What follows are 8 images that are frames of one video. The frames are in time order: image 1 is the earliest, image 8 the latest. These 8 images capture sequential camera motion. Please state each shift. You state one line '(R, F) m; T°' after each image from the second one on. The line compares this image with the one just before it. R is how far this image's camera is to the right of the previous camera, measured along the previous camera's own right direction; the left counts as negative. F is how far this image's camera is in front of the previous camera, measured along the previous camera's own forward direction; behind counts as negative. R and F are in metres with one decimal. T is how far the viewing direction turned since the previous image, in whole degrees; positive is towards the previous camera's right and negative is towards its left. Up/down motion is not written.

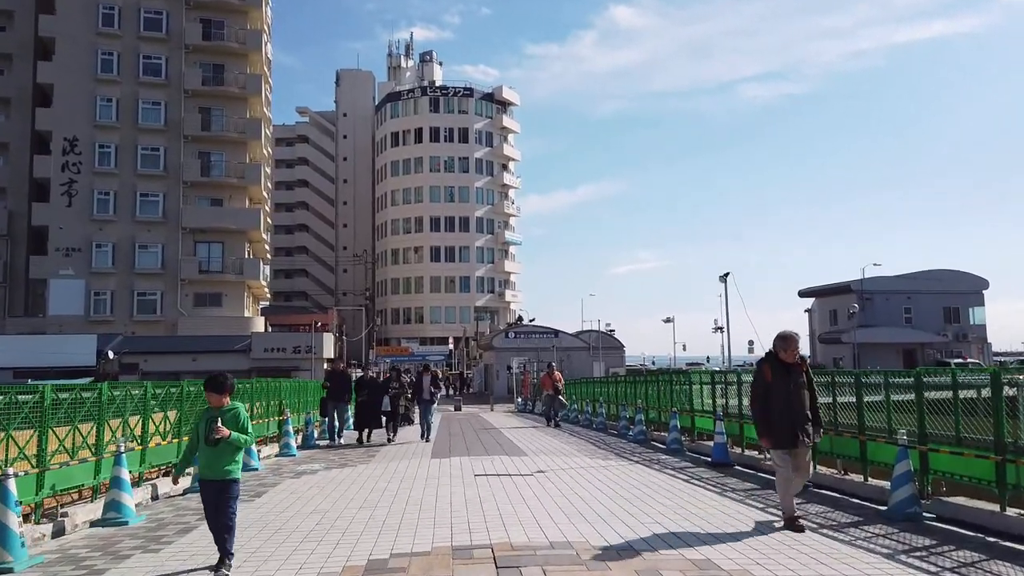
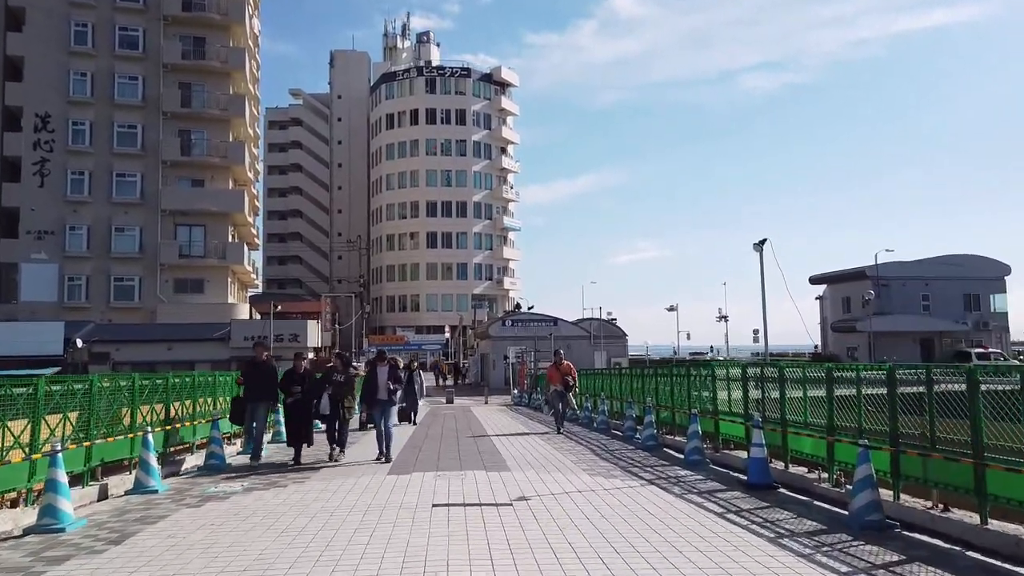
(+0.3, +3.1) m; 0°
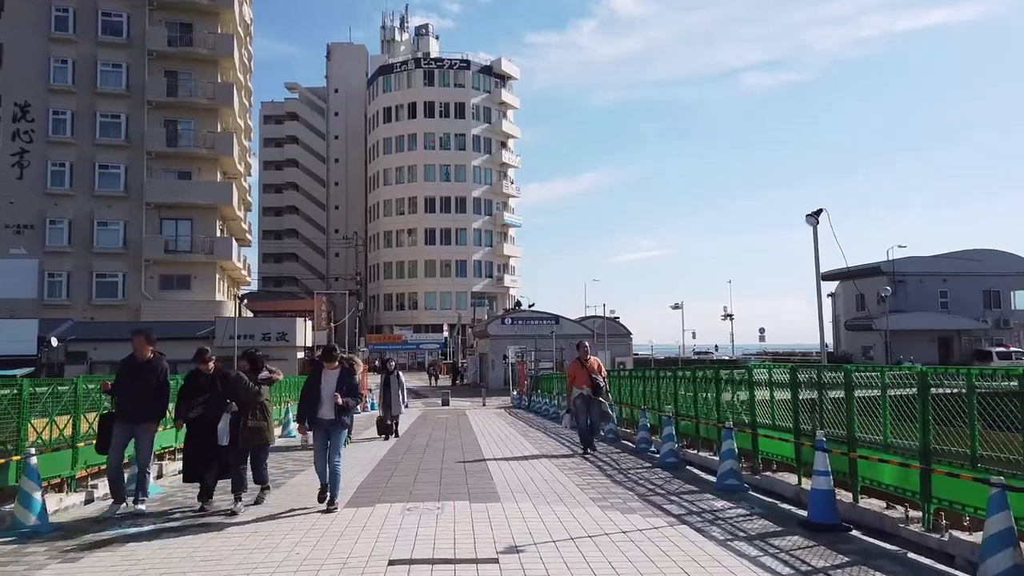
(+0.1, +2.4) m; 0°
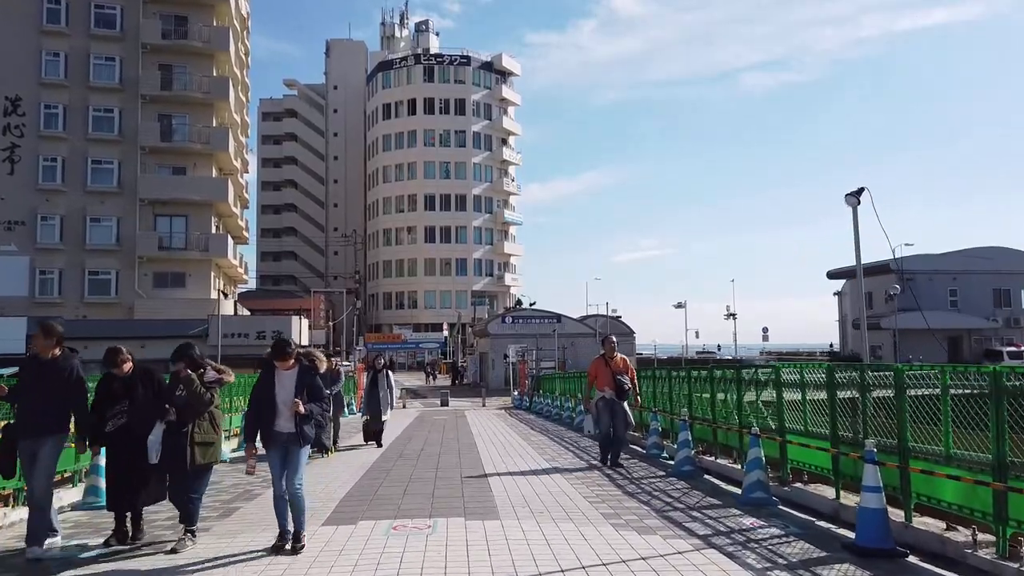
(0.0, +1.1) m; 0°
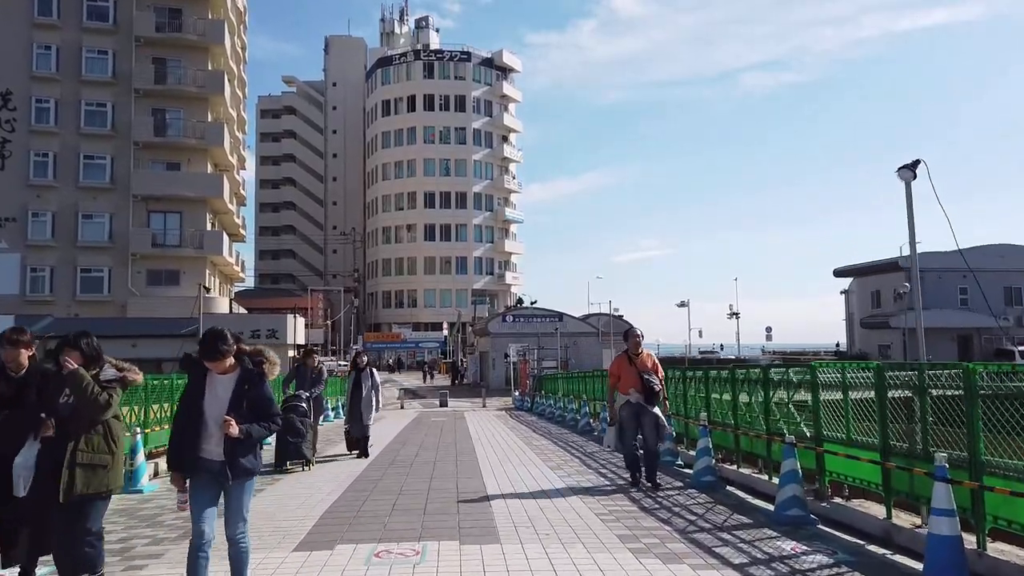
(0.0, +1.1) m; 0°
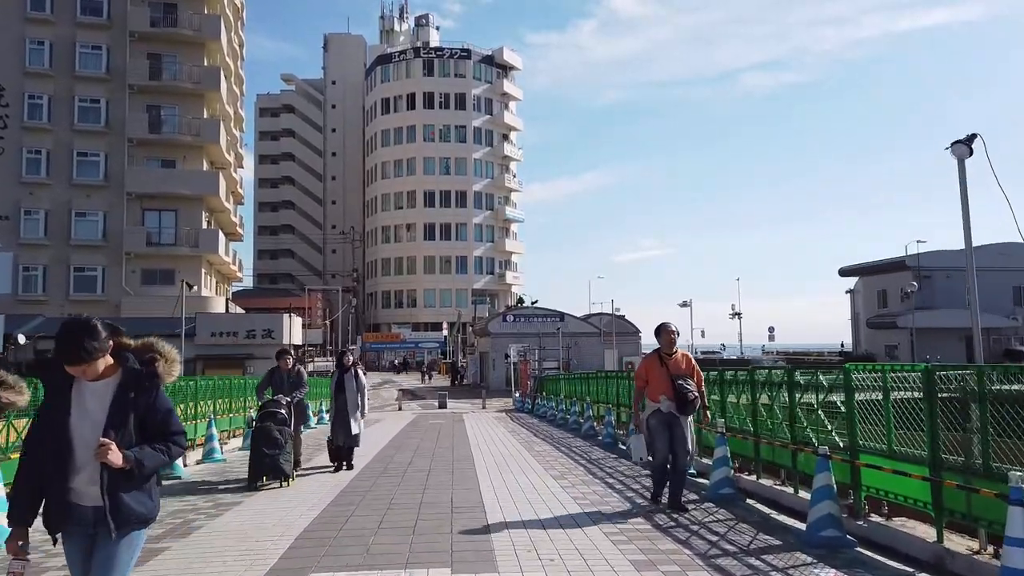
(0.0, +0.9) m; 0°
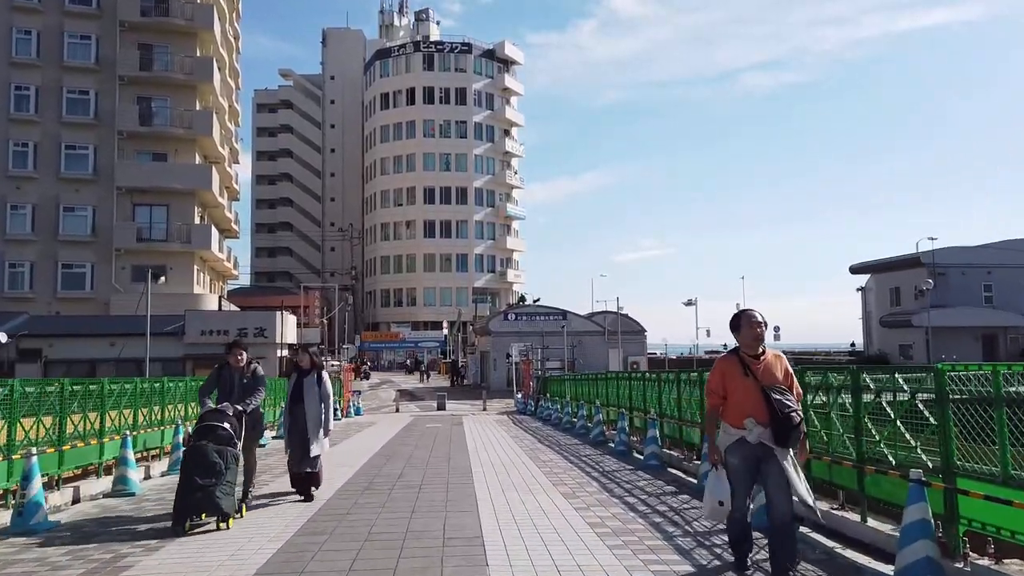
(0.0, +1.5) m; 0°
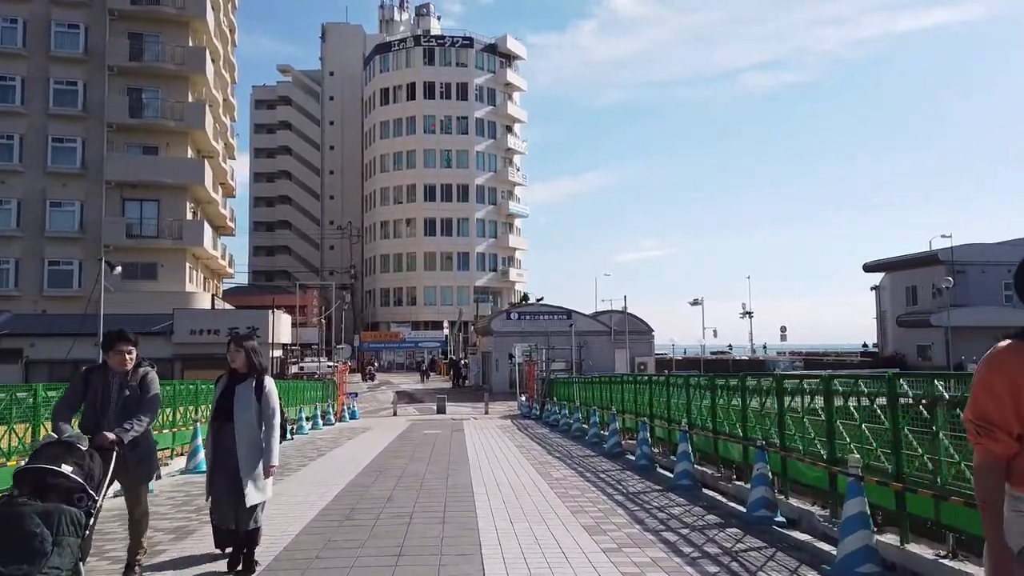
(-0.1, +1.8) m; 0°
